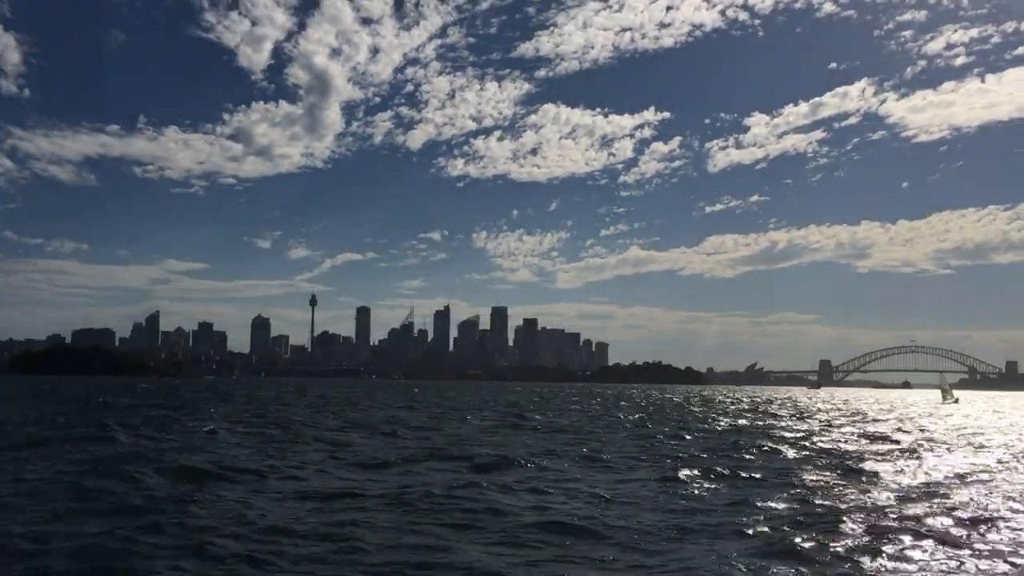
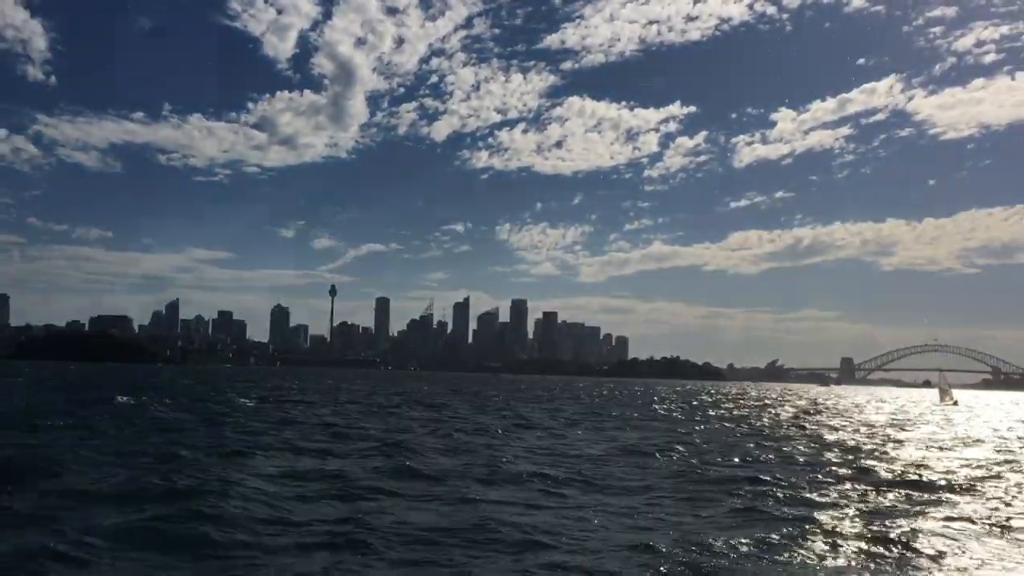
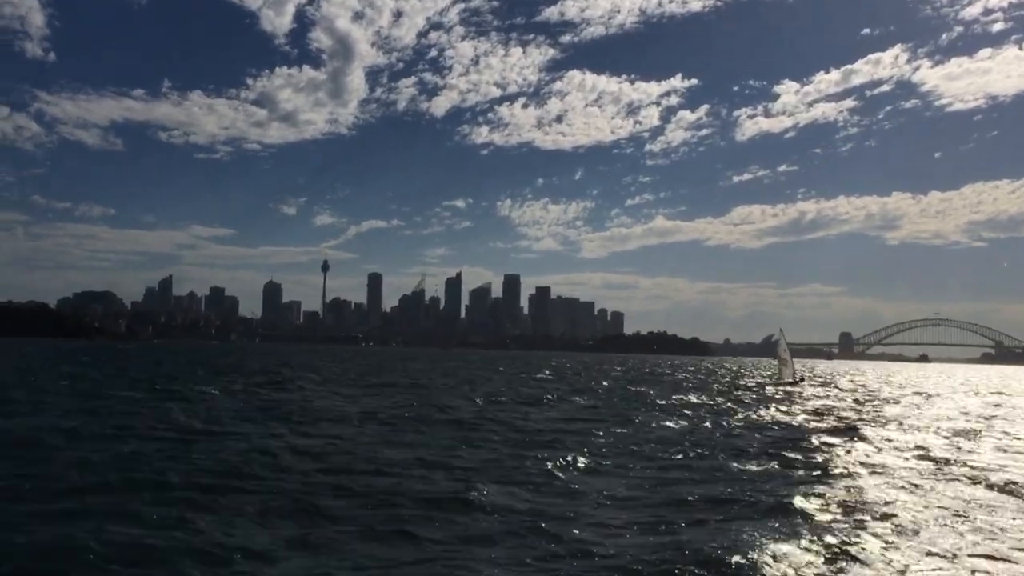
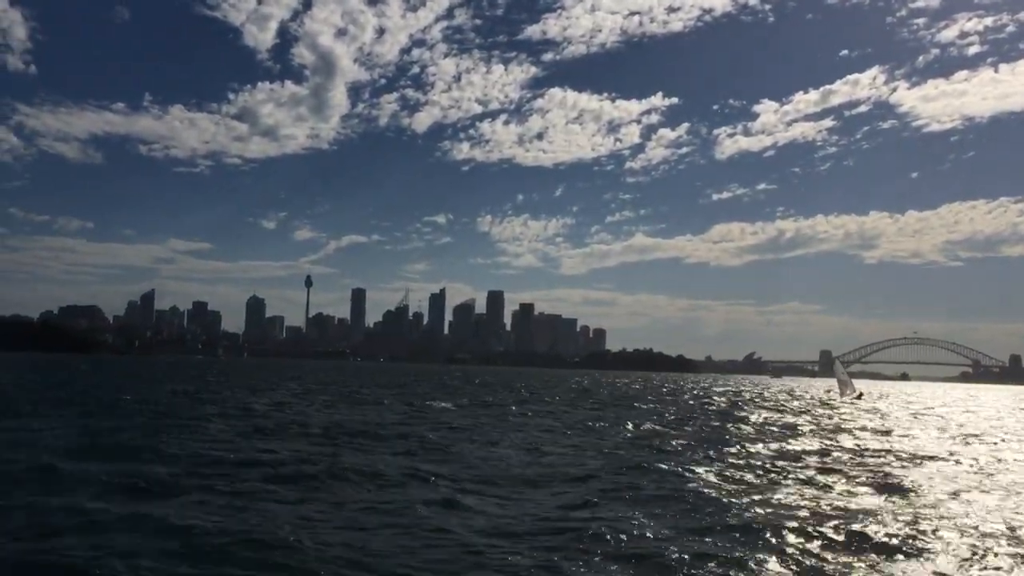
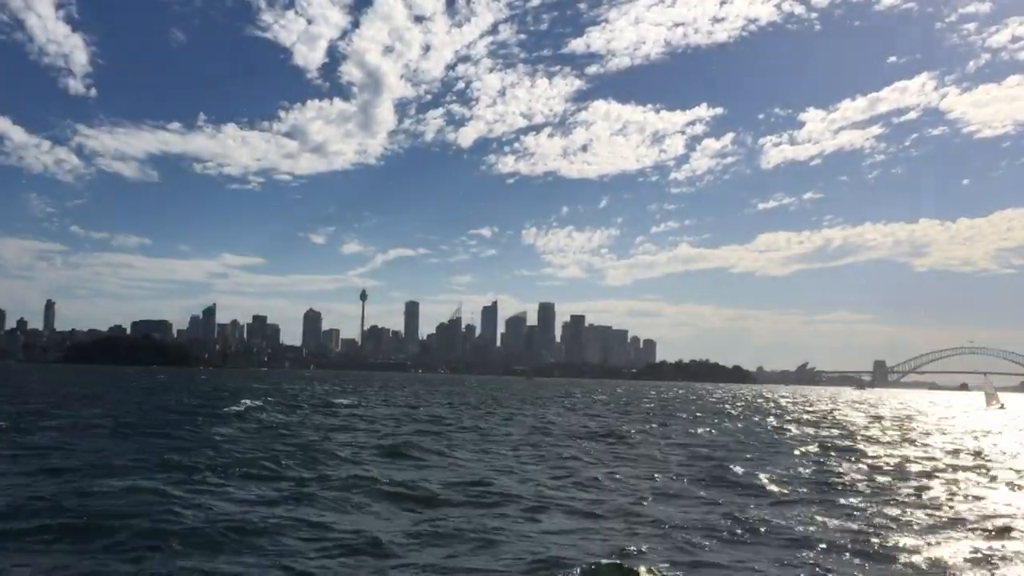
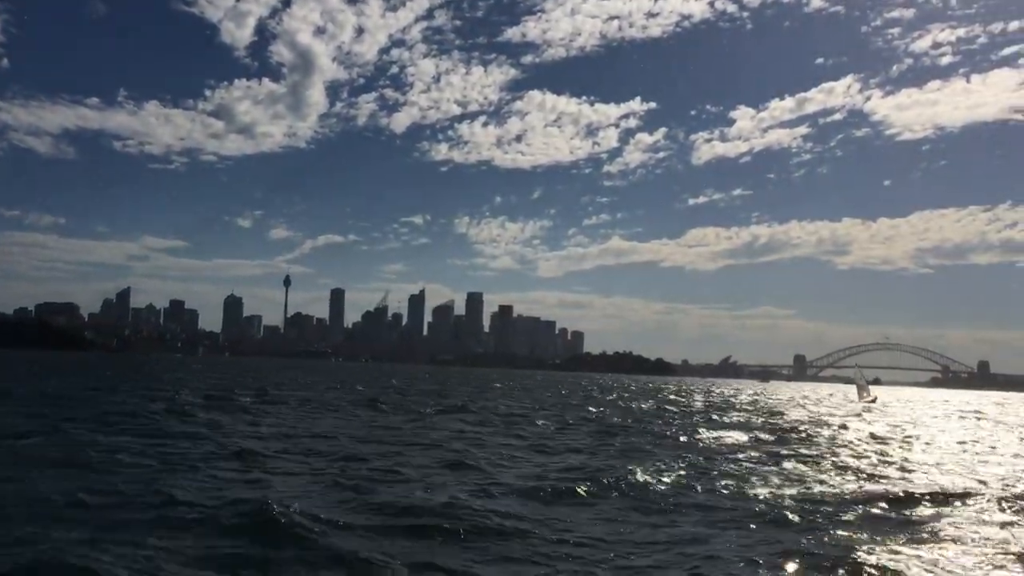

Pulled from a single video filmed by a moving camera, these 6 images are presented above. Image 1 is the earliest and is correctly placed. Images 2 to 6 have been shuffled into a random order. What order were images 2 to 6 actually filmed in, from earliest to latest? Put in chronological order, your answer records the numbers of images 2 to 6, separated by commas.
5, 2, 6, 4, 3
